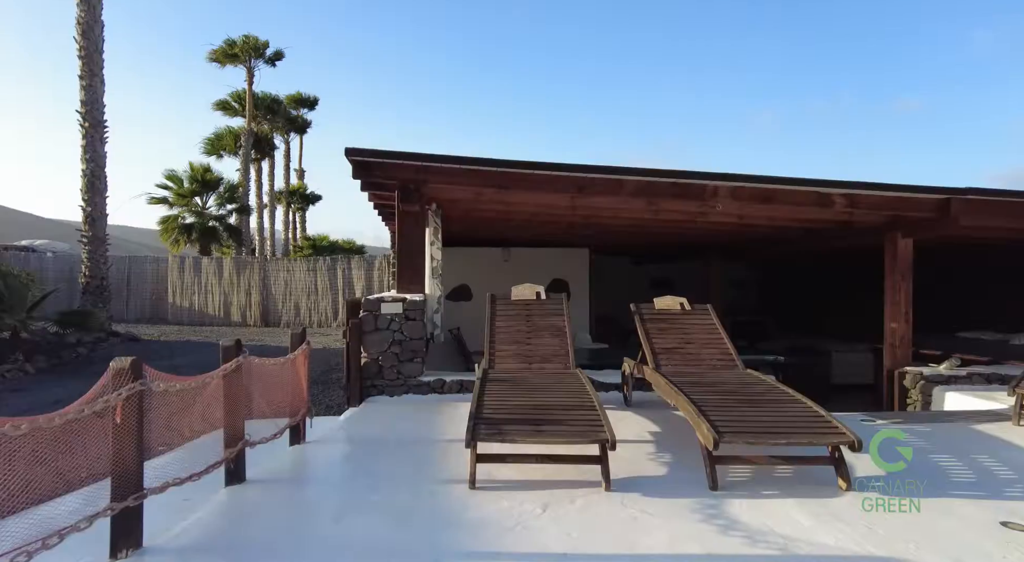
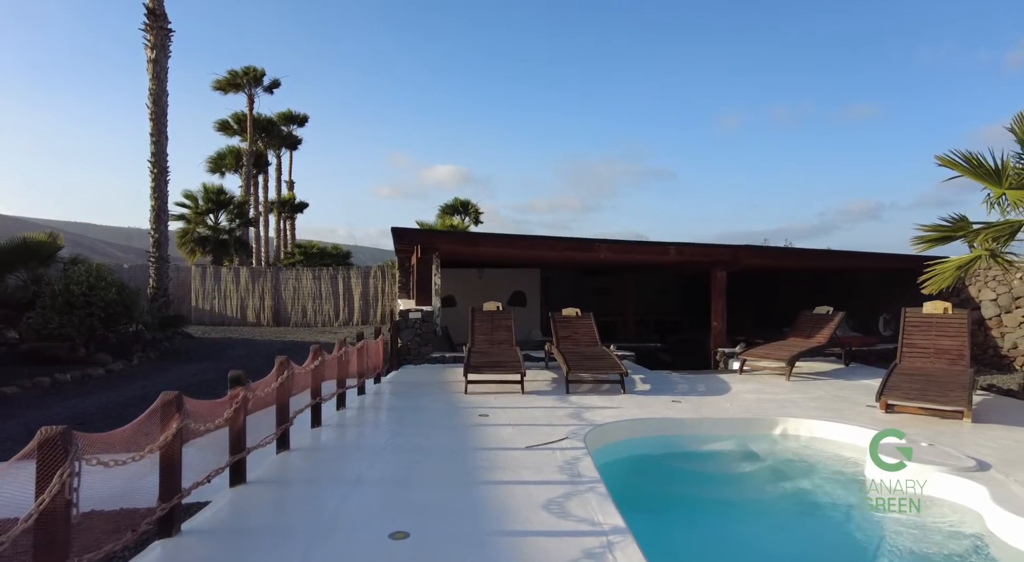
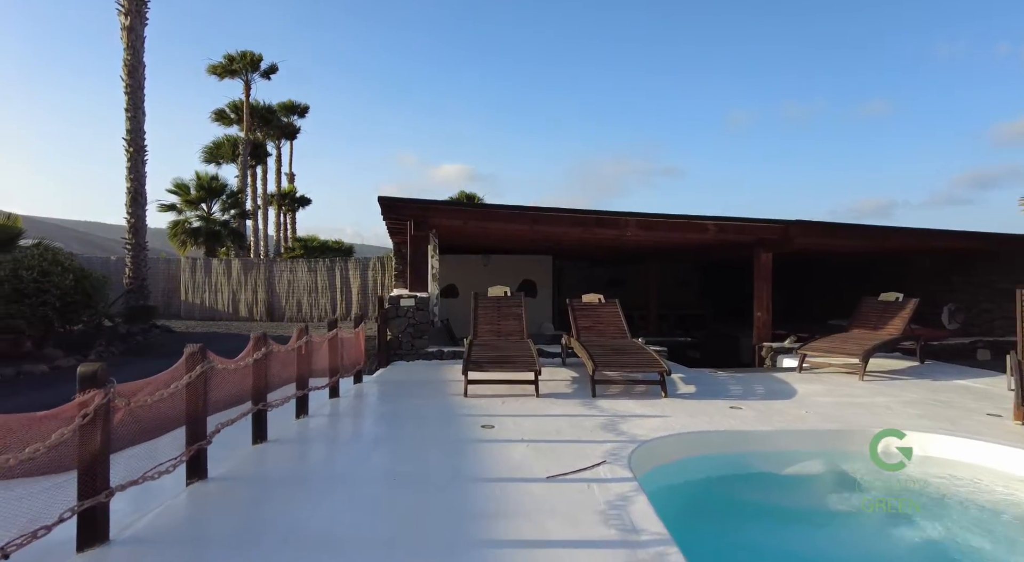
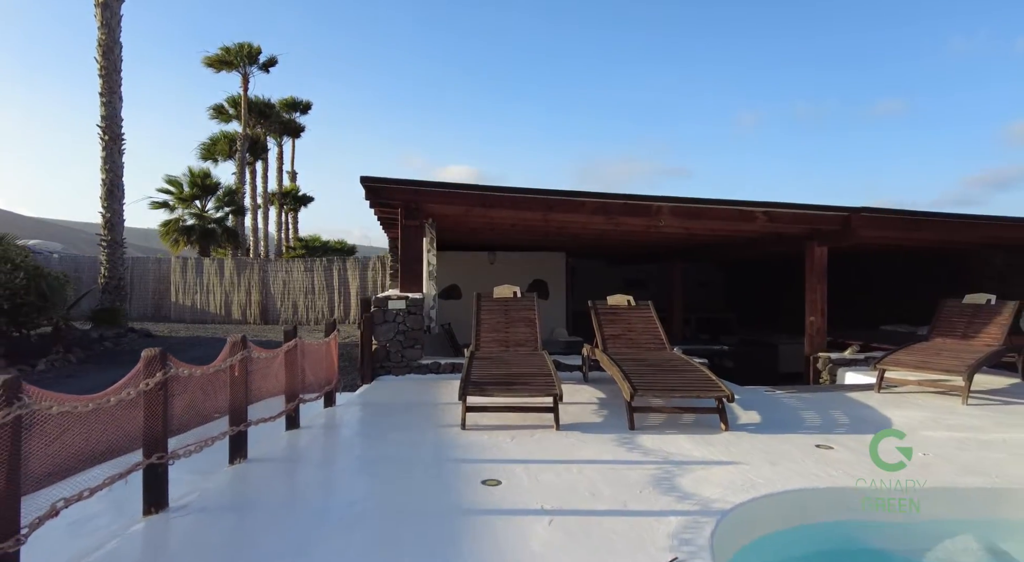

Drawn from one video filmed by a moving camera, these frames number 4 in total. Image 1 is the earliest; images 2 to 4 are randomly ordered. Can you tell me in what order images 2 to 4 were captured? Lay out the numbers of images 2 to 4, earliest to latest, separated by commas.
4, 3, 2
